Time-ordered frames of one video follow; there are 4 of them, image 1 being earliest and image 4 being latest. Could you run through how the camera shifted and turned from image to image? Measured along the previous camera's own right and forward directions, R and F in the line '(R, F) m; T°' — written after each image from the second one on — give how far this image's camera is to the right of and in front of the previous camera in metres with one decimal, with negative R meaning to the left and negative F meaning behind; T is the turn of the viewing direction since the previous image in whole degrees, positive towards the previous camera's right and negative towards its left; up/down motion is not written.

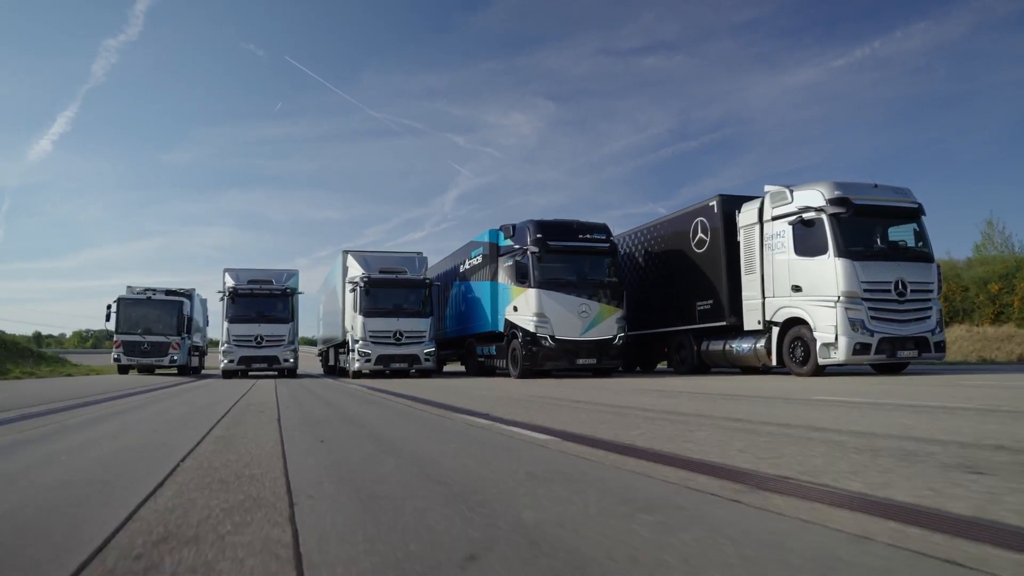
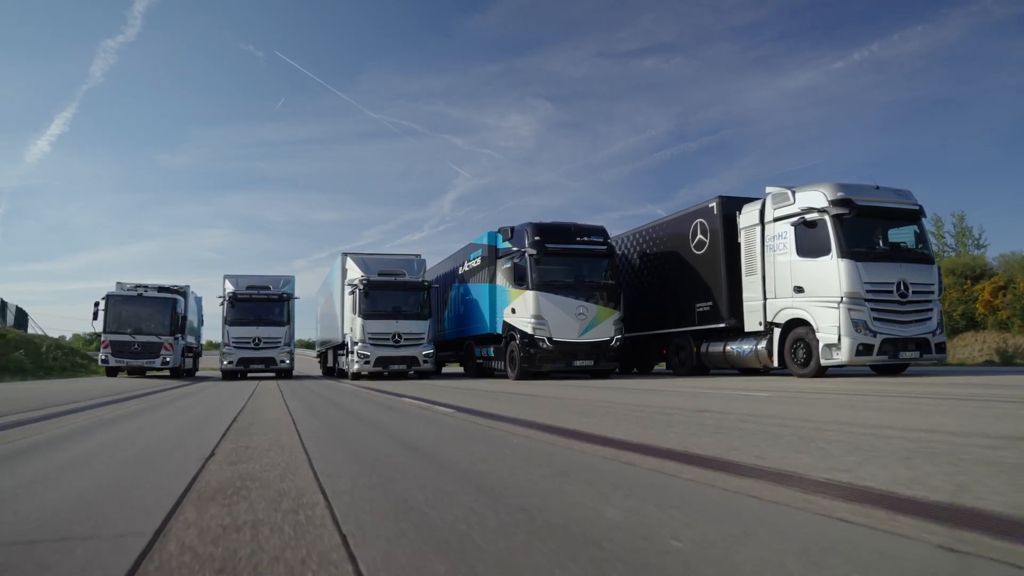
(-1.2, +3.2) m; 0°
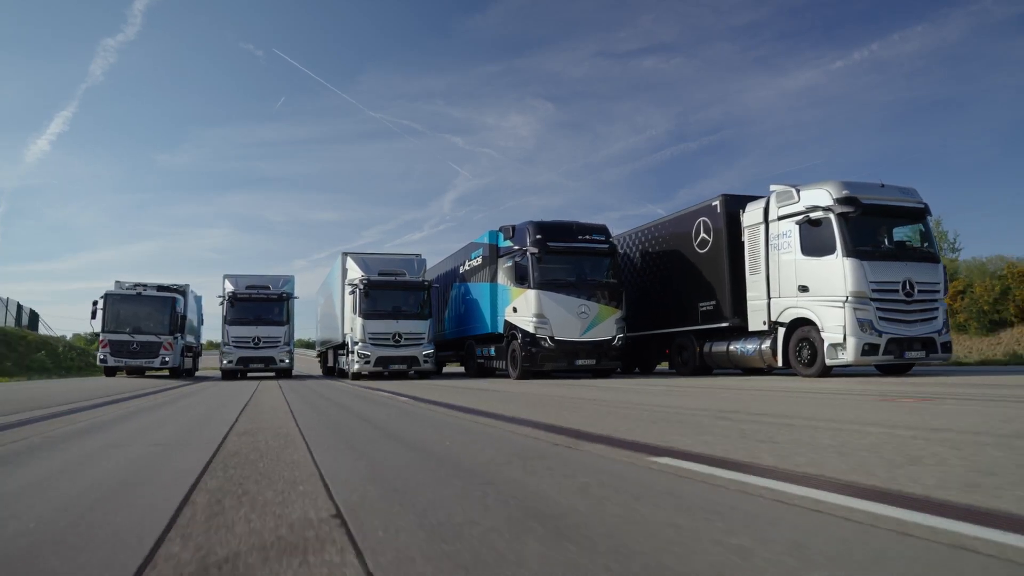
(-0.5, +1.6) m; 0°
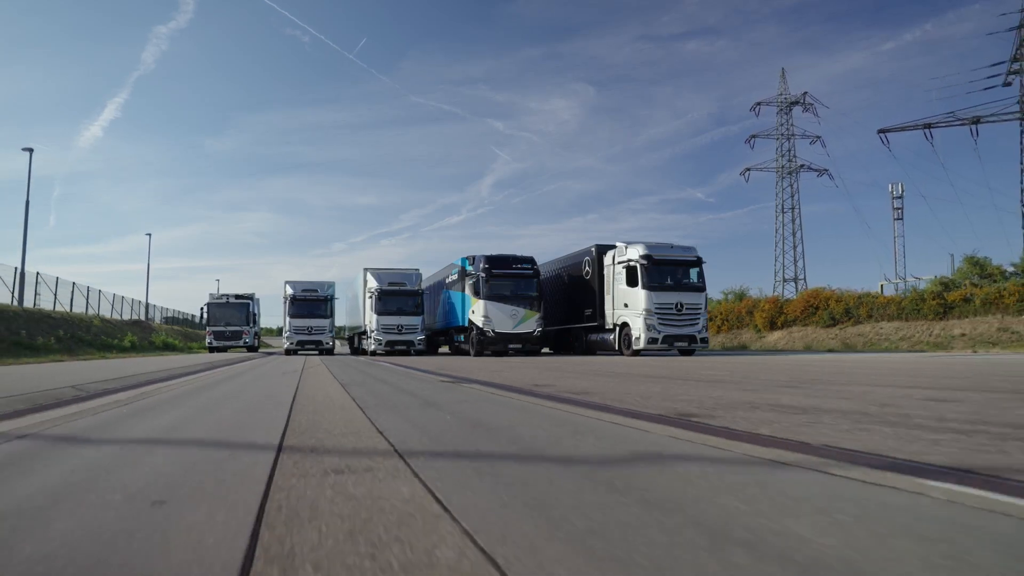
(+1.4, -4.4) m; -3°
